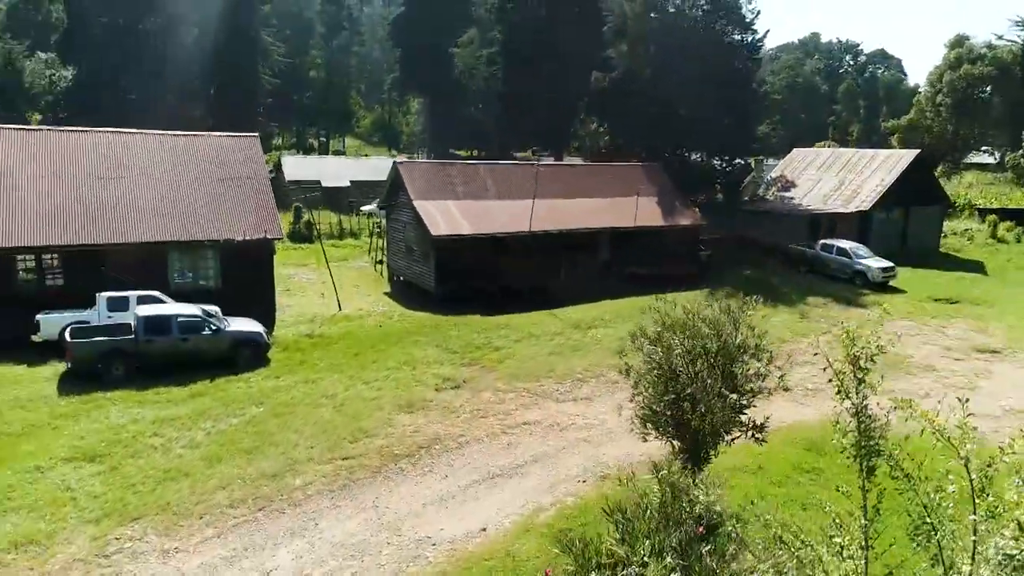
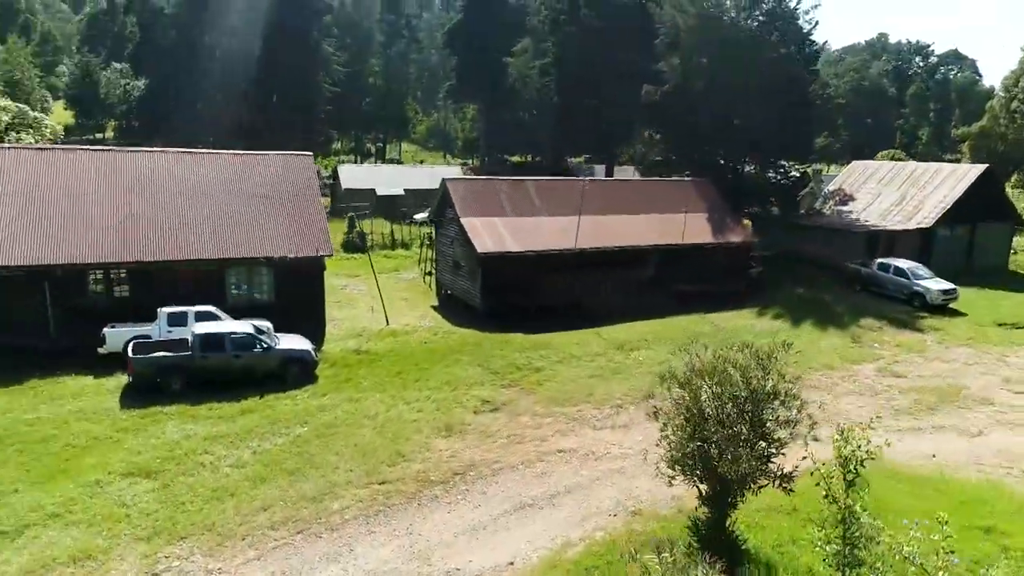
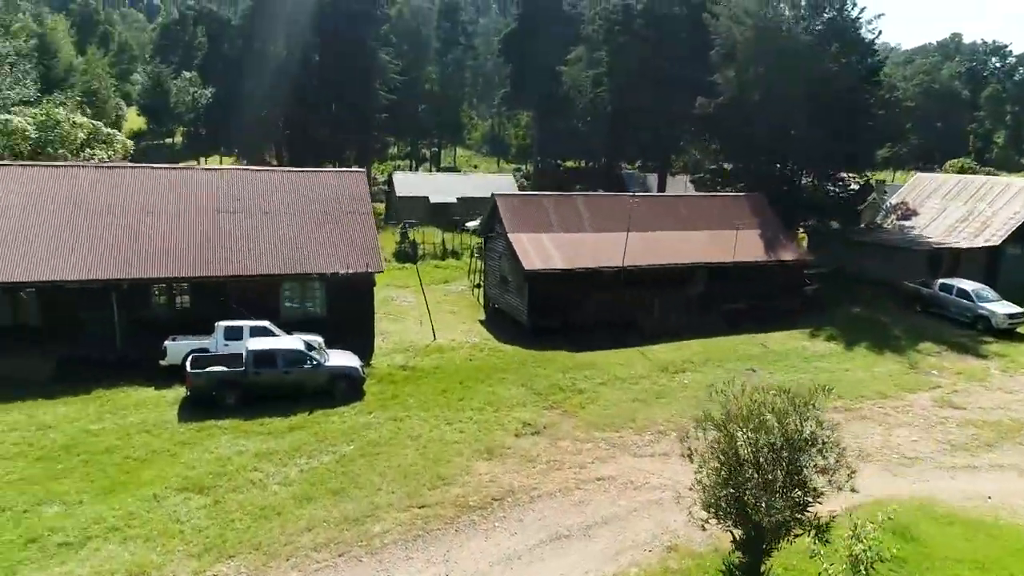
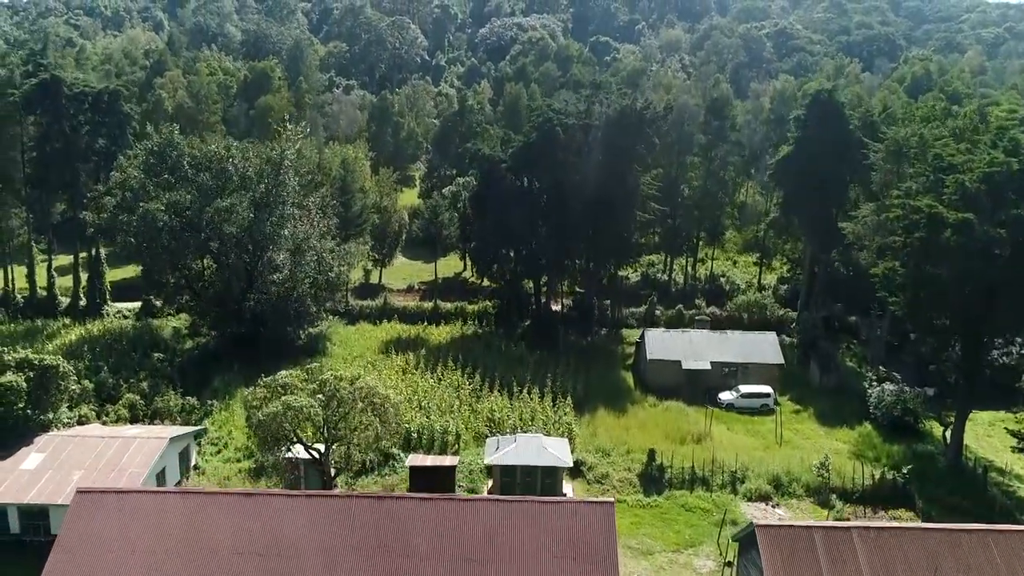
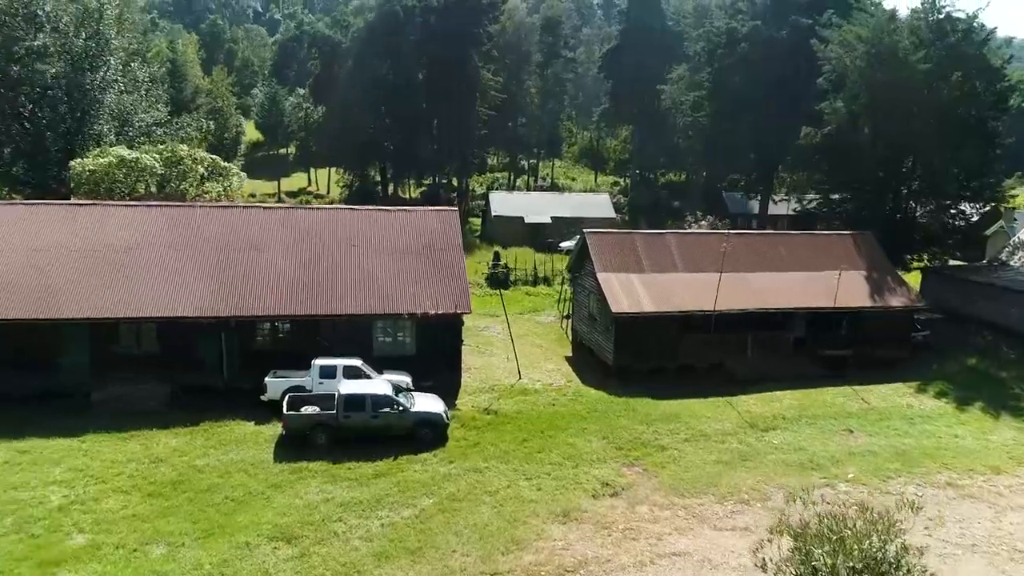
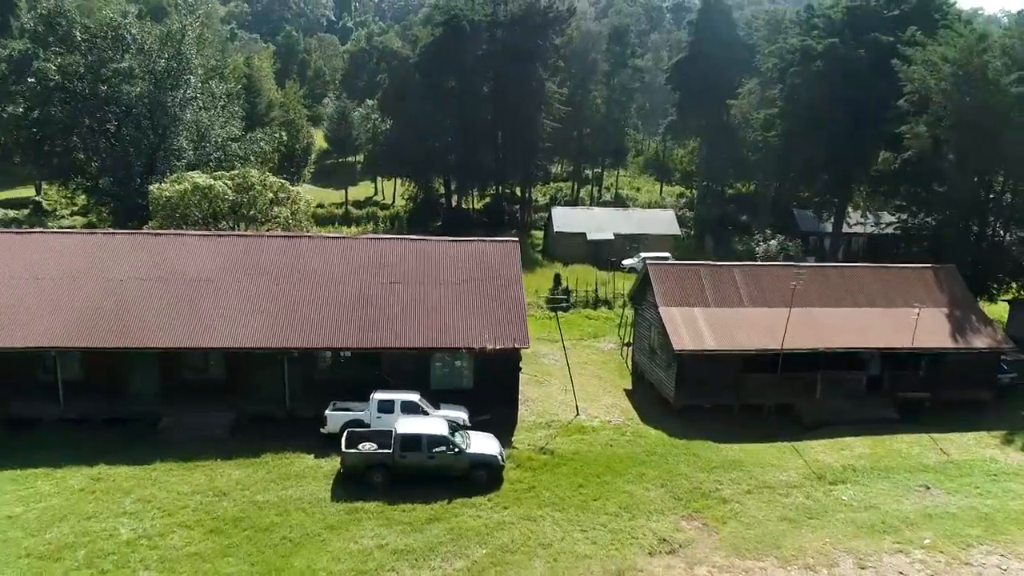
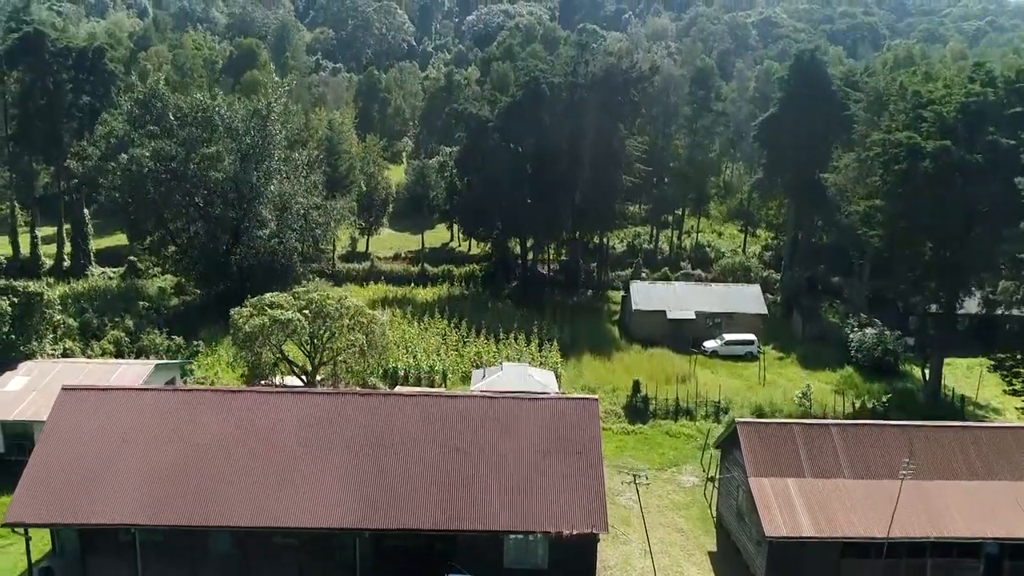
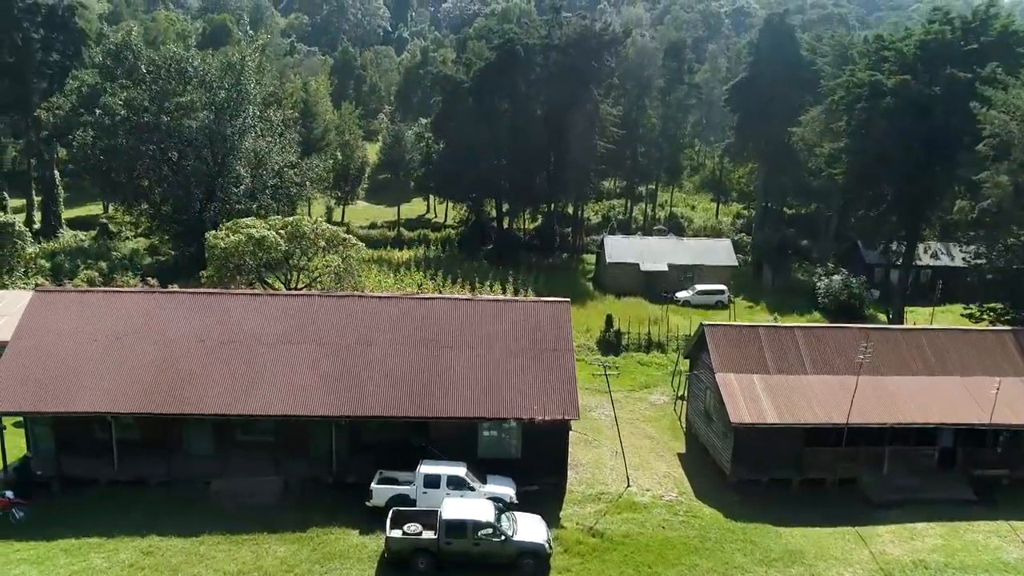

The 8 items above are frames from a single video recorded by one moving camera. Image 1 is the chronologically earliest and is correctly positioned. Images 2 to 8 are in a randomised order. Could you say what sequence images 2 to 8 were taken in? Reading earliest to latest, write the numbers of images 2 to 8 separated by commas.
2, 3, 5, 6, 8, 7, 4
